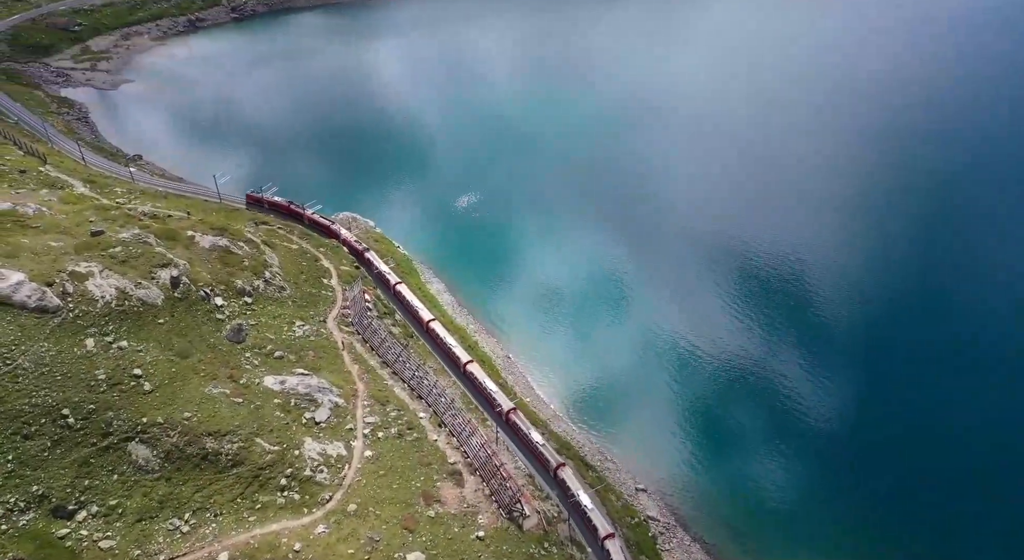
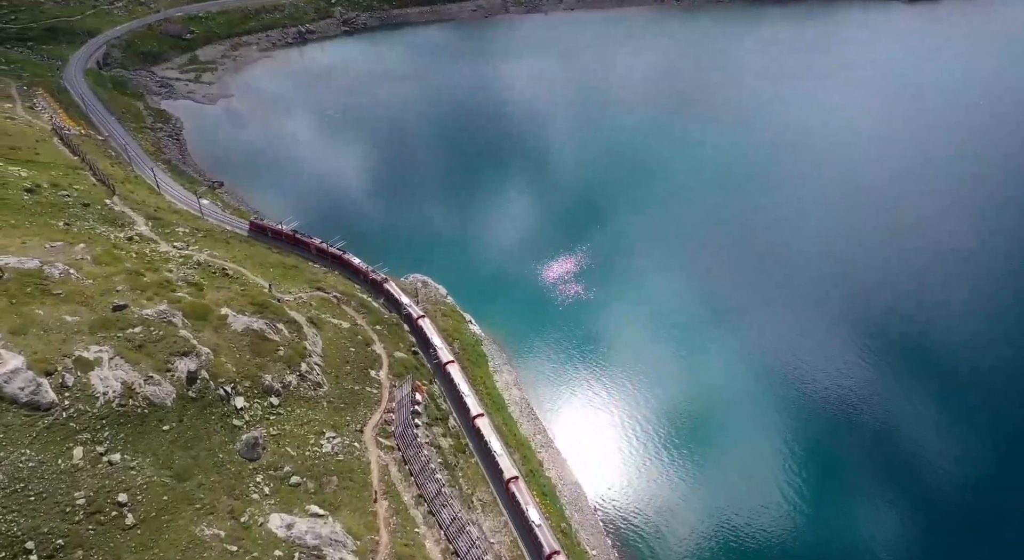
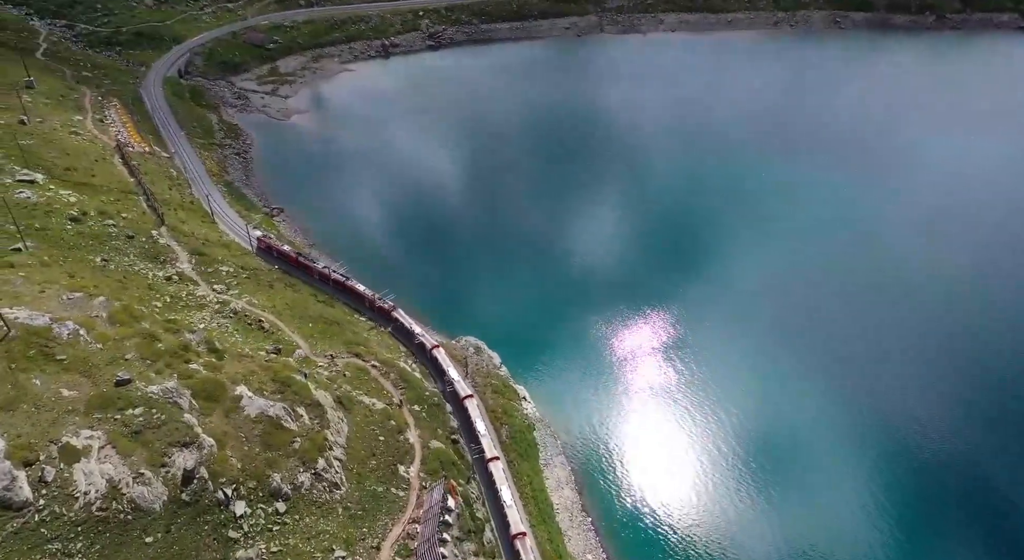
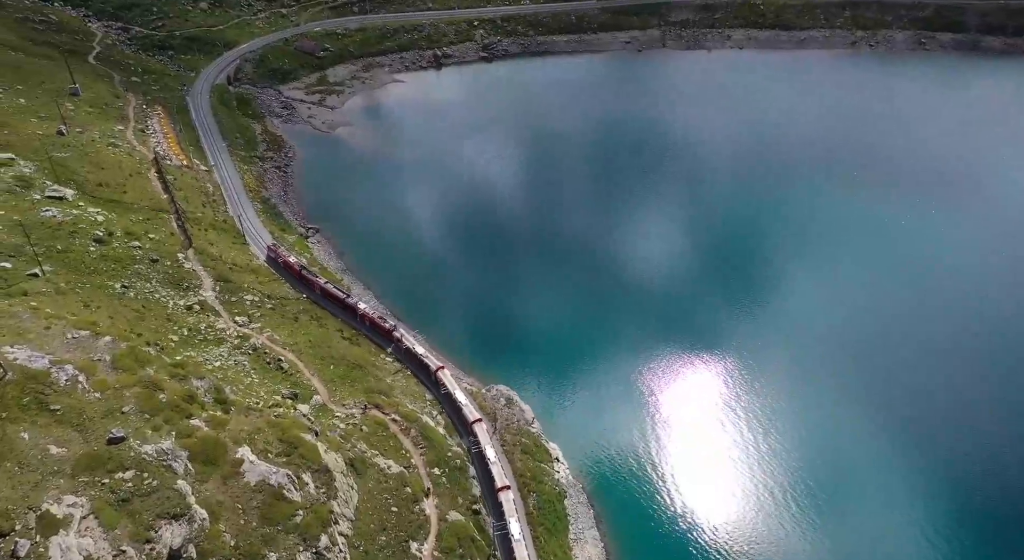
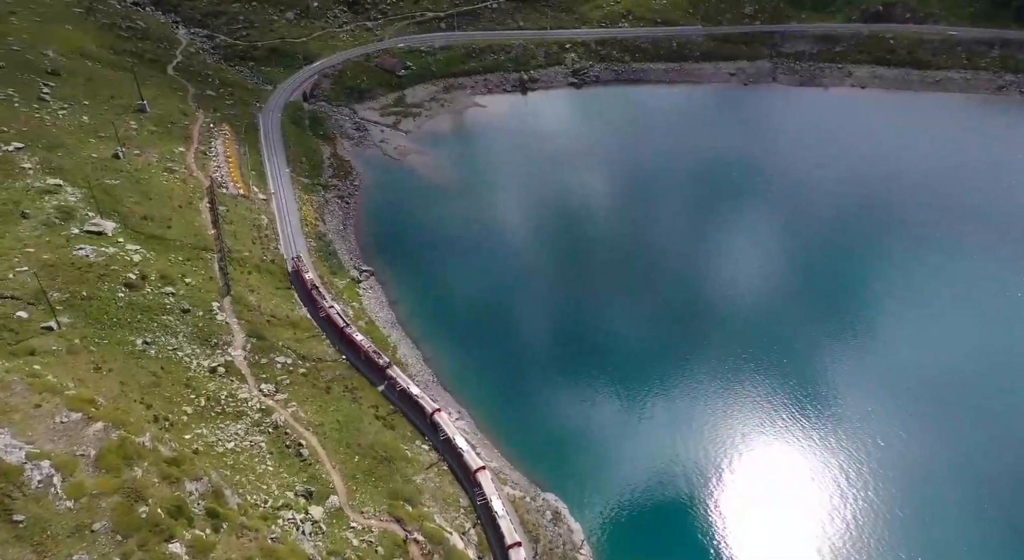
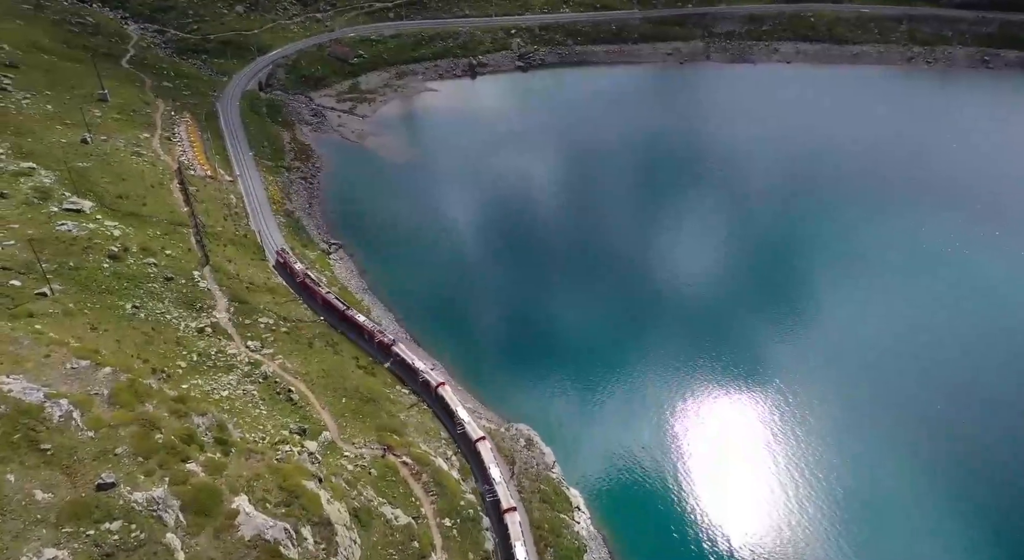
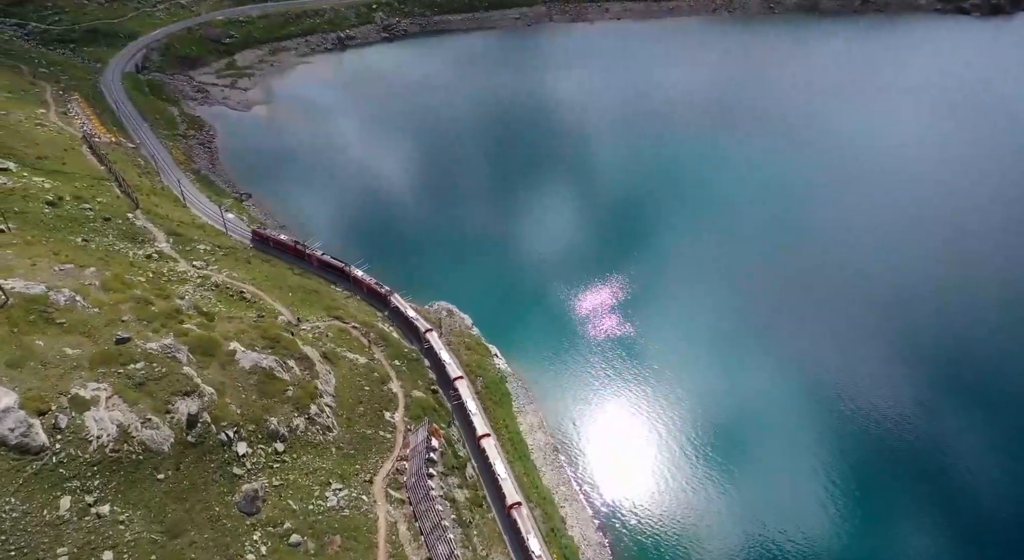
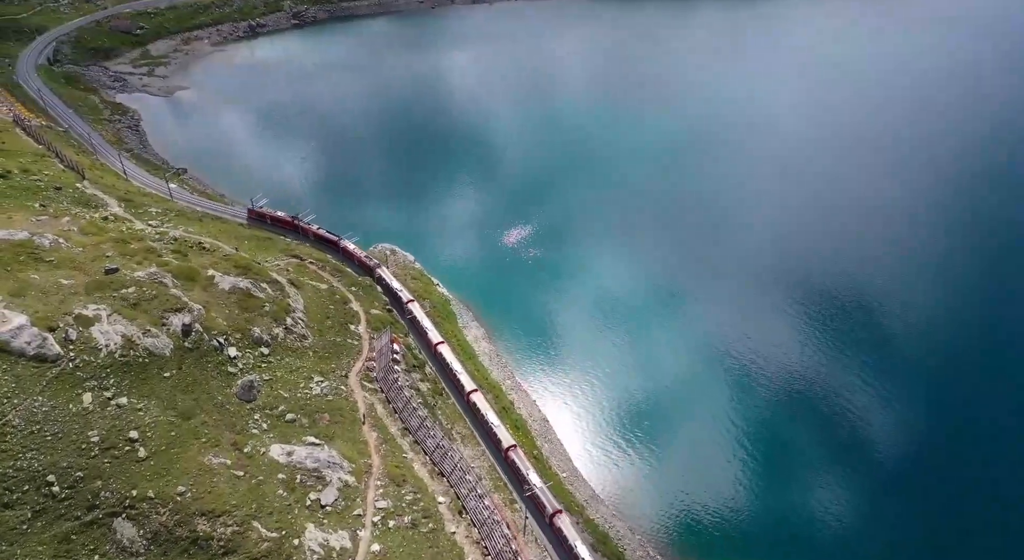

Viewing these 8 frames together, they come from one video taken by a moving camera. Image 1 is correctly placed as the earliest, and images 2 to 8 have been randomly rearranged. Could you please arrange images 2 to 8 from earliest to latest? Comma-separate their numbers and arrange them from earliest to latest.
8, 2, 7, 3, 4, 6, 5
